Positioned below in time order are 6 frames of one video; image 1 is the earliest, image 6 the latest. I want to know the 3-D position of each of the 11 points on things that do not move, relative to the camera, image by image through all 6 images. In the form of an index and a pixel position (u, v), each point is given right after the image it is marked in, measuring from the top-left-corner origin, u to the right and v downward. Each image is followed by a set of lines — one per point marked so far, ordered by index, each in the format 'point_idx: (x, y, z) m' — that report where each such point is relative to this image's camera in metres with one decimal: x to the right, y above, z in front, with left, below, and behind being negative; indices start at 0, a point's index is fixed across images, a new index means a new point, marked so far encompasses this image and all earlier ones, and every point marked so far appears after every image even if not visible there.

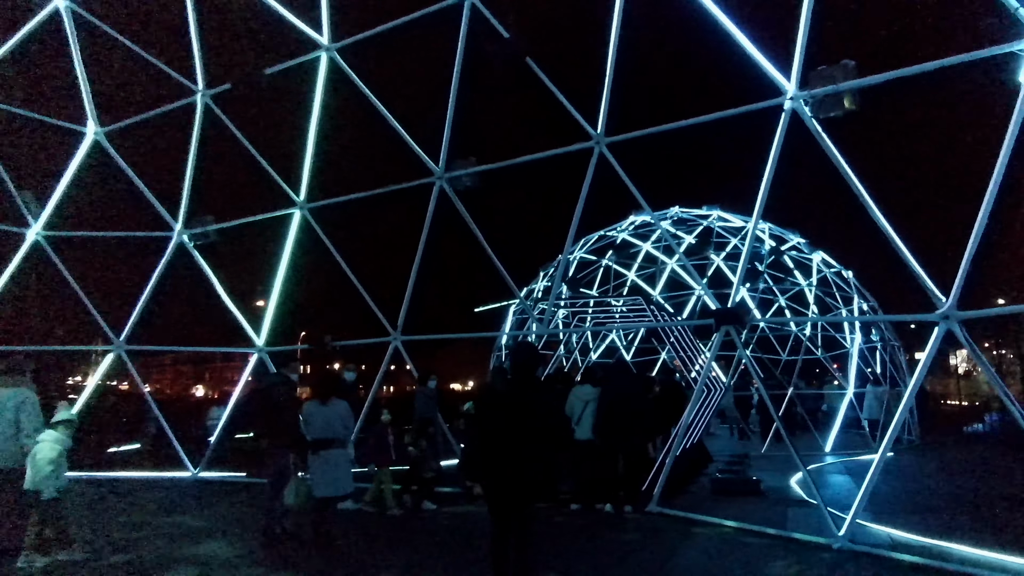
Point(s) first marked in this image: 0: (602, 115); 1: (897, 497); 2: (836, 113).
0: (+1.3, +2.5, +11.1) m
1: (+6.8, -3.8, +14.0) m
2: (+3.6, +1.9, +8.6) m
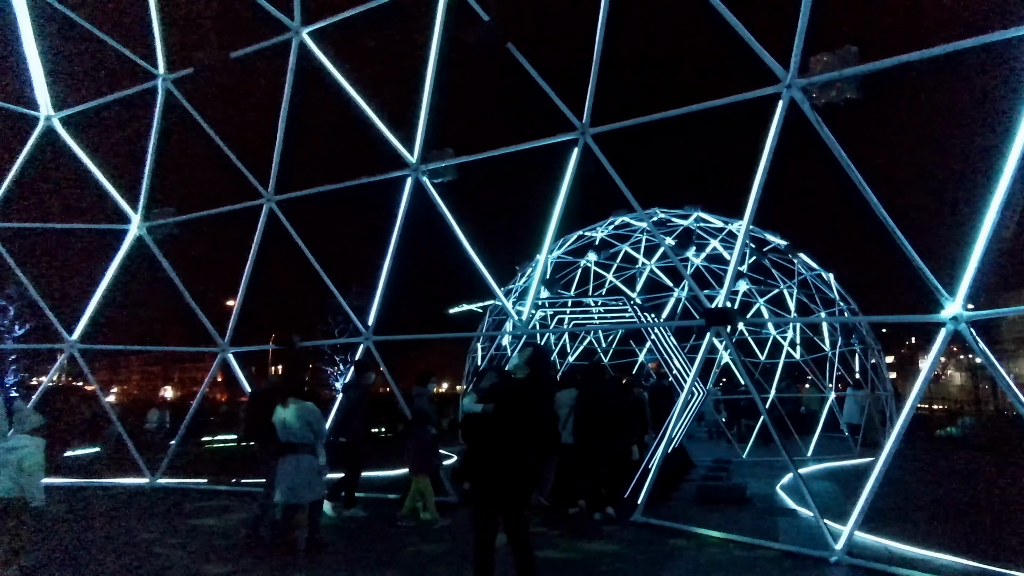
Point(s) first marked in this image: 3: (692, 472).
0: (+1.0, +2.5, +10.6) m
1: (+6.4, -3.8, +13.7) m
2: (+3.4, +2.0, +8.1) m
3: (+3.8, -3.9, +16.3) m
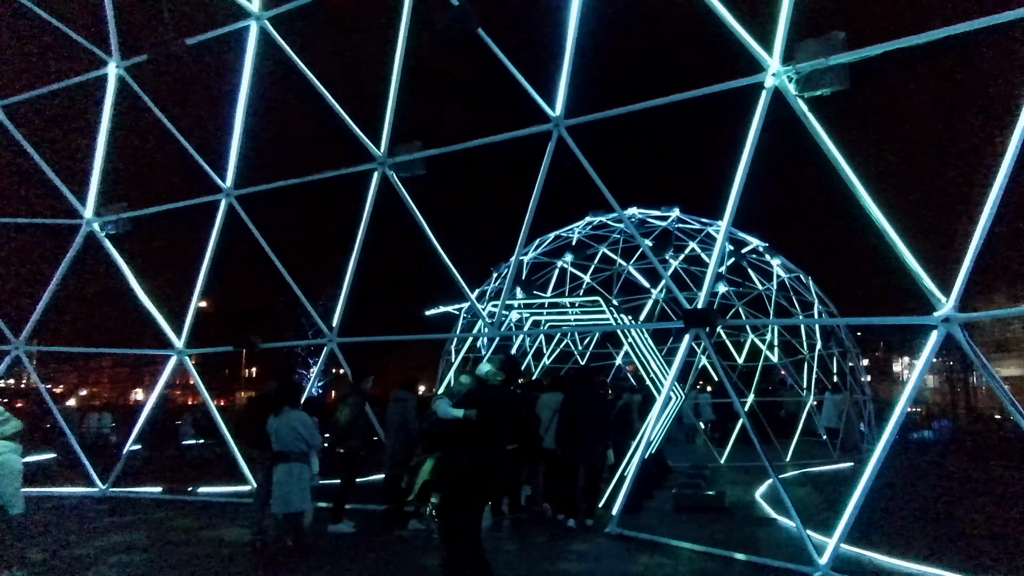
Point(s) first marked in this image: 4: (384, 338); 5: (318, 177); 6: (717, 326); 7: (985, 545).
0: (+0.6, +2.5, +10.1) m
1: (+5.9, -3.8, +13.3) m
2: (+3.1, +2.0, +7.7) m
3: (+3.2, -3.9, +15.9) m
4: (-2.1, -0.8, +12.6) m
5: (-3.1, +1.8, +12.4) m
6: (+2.7, -0.5, +10.2) m
7: (+6.6, -3.6, +10.9) m
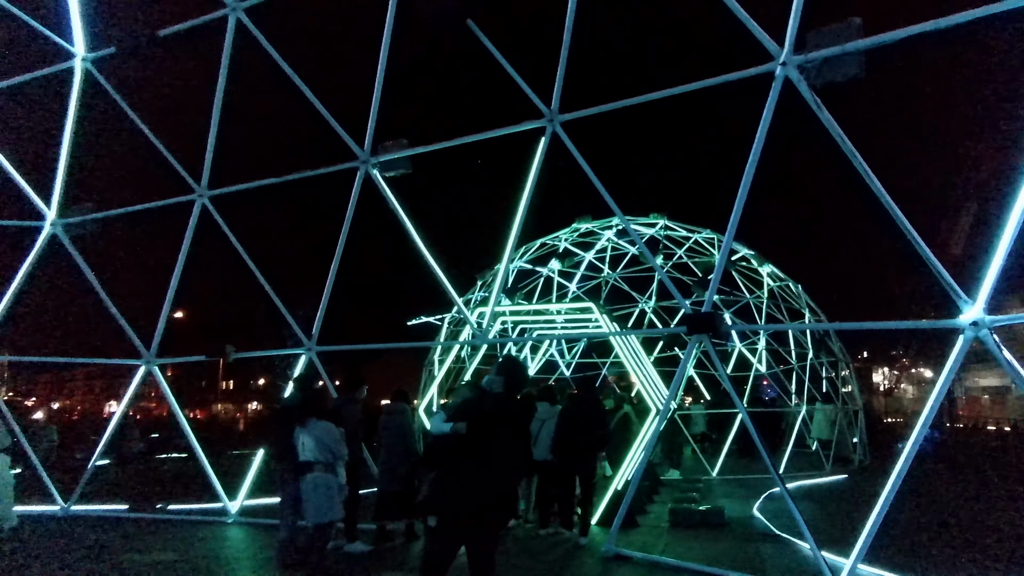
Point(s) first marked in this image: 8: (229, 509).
0: (+0.5, +2.5, +9.6) m
1: (+5.7, -3.9, +12.8) m
2: (+3.1, +1.9, +7.3) m
3: (+3.0, -4.0, +15.3) m
4: (-2.3, -0.9, +12.0) m
5: (-3.3, +1.7, +11.8) m
6: (+2.6, -0.5, +9.7) m
7: (+6.5, -3.7, +10.4) m
8: (-4.7, -3.7, +12.9) m
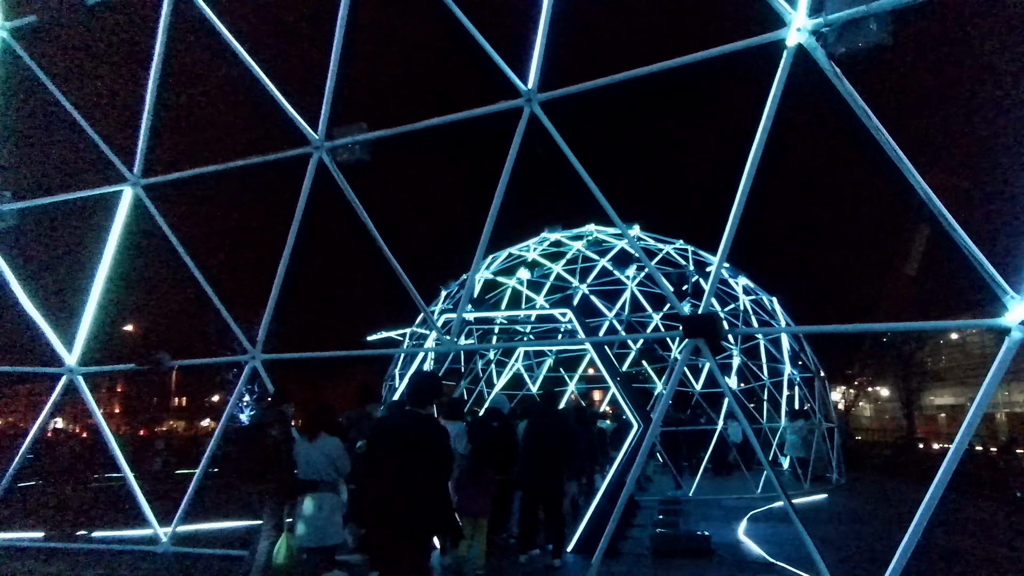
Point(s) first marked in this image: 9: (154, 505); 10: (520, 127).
0: (+0.2, +2.5, +8.6) m
1: (+5.2, -4.0, +11.9) m
2: (+2.9, +2.0, +6.4) m
3: (+2.3, -4.2, +14.3) m
4: (-2.7, -0.9, +10.8) m
5: (-3.7, +1.7, +10.6) m
6: (+2.3, -0.6, +8.7) m
7: (+6.1, -3.7, +9.6) m
8: (-5.2, -3.7, +11.5) m
9: (-8.1, -5.0, +17.8) m
10: (+0.1, +1.8, +8.8) m
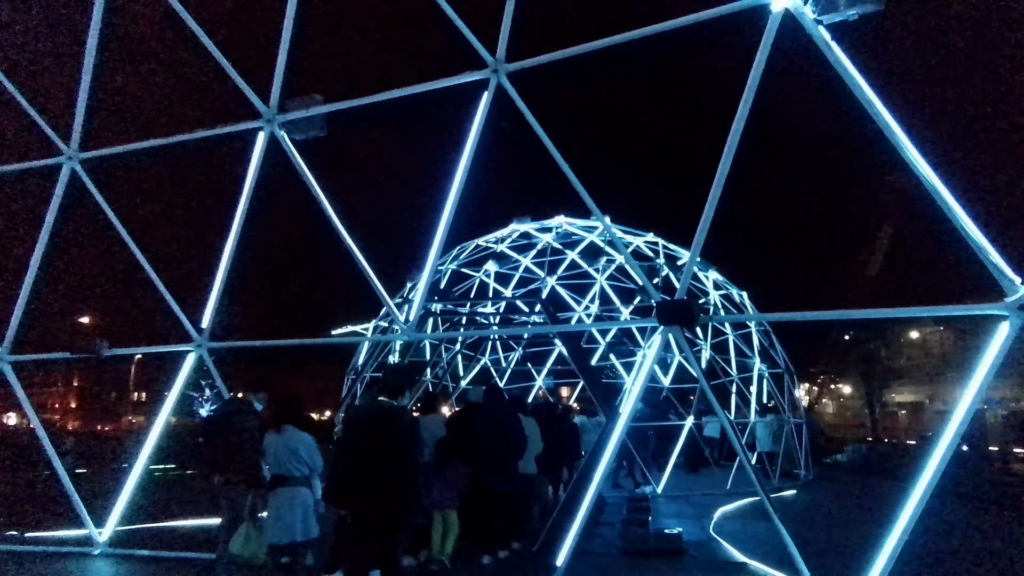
0: (-0.1, +2.6, +8.1) m
1: (+4.6, -3.9, +11.6) m
2: (+2.6, +2.1, +6.0) m
3: (+1.7, -4.0, +13.9) m
4: (-3.2, -0.7, +10.1) m
5: (-4.1, +1.9, +9.9) m
6: (+1.9, -0.4, +8.3) m
7: (+5.7, -3.6, +9.3) m
8: (-5.7, -3.4, +10.8) m
9: (-8.9, -4.7, +17.0) m
10: (-0.3, +2.0, +8.3) m
